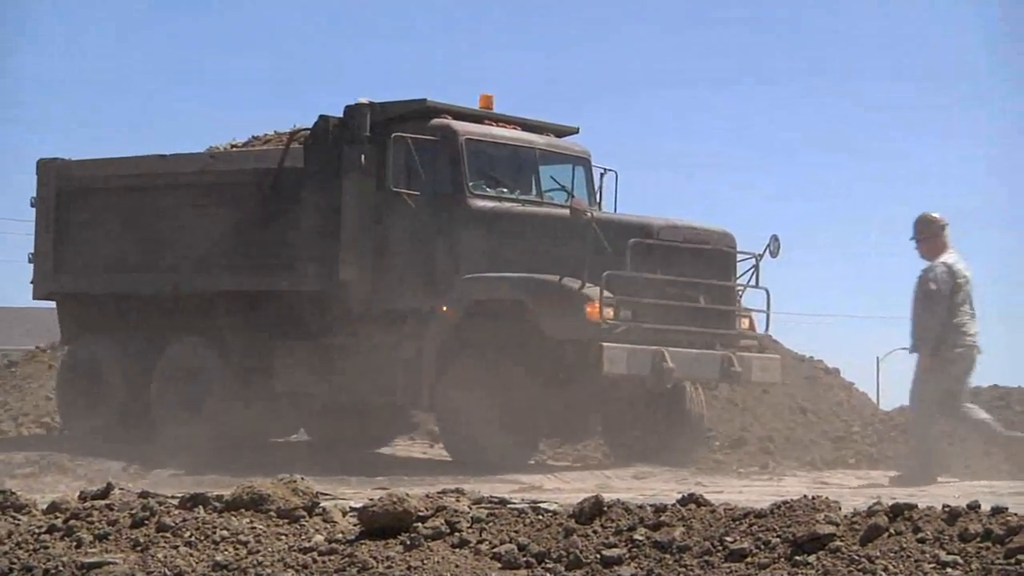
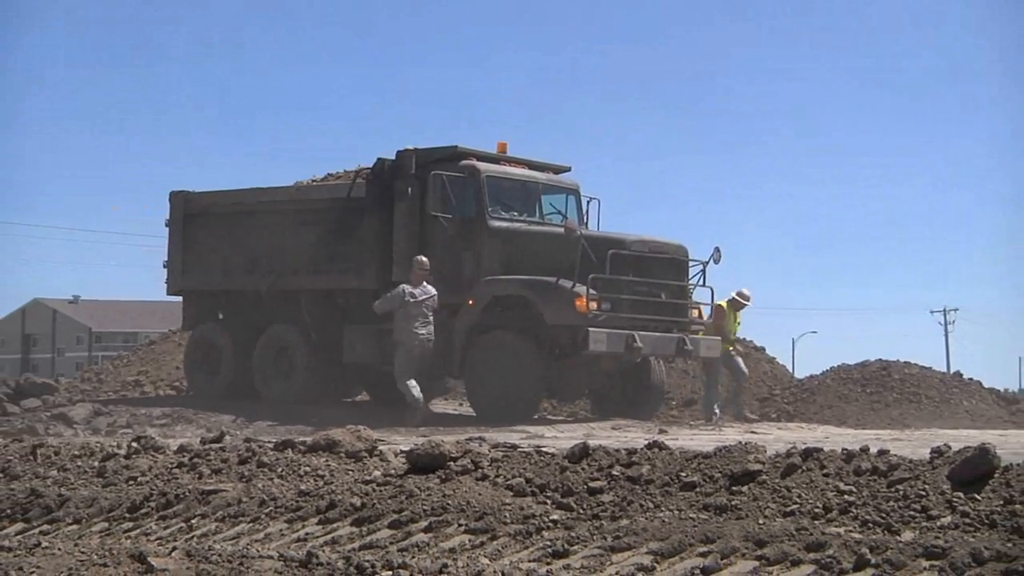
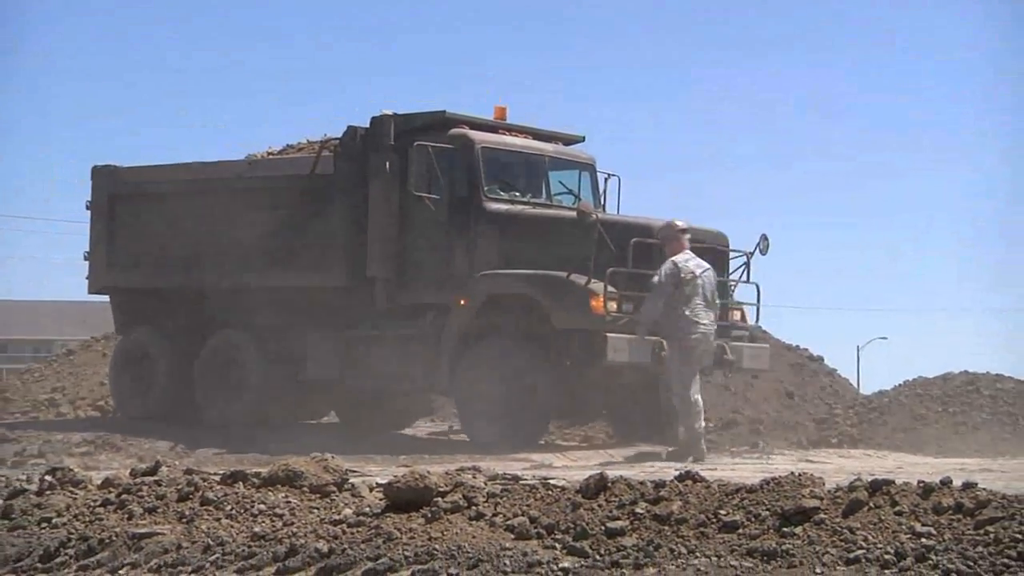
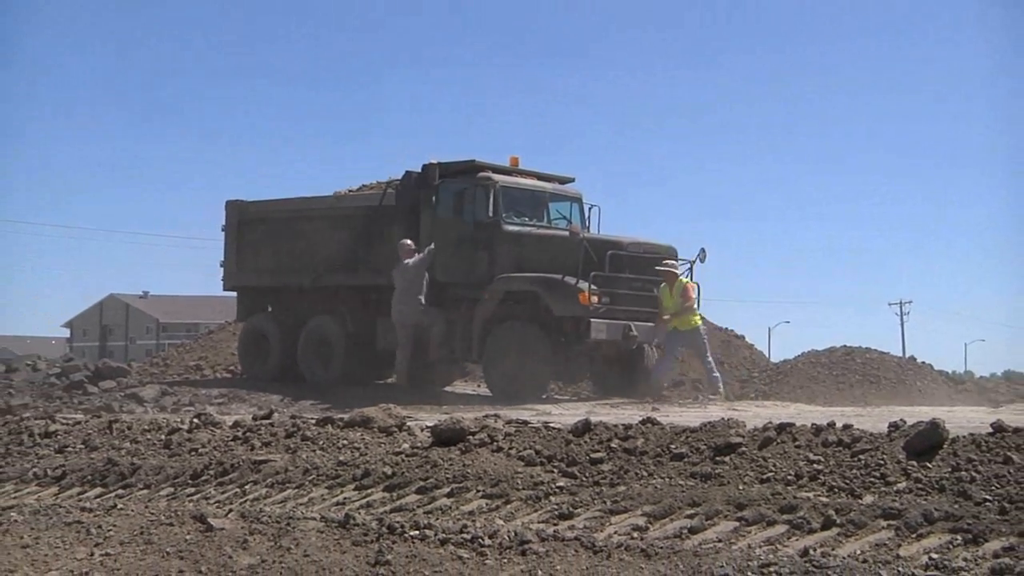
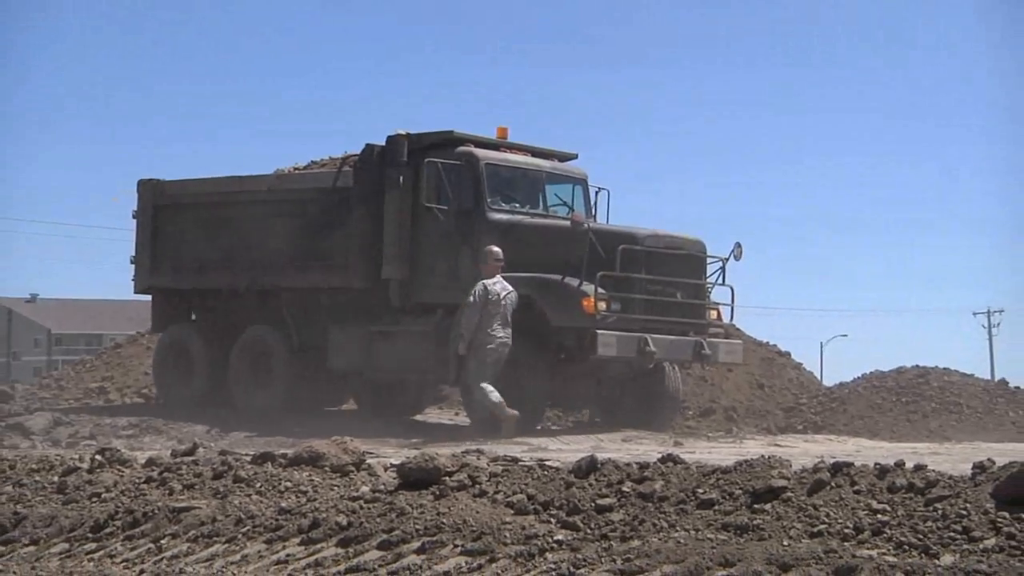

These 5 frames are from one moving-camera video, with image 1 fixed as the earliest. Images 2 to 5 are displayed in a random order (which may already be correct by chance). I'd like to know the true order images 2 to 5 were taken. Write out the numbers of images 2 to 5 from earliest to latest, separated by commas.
3, 5, 2, 4
